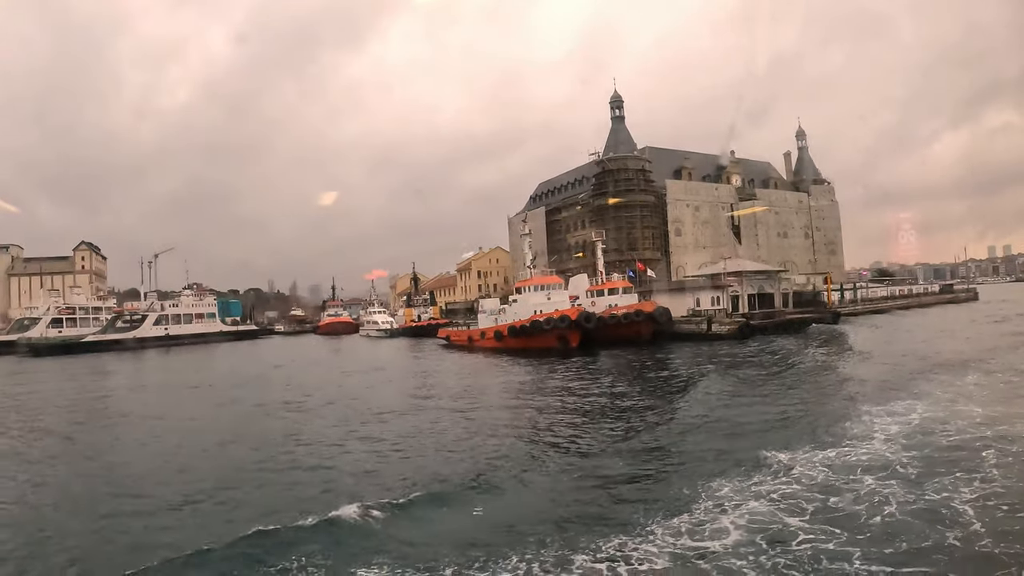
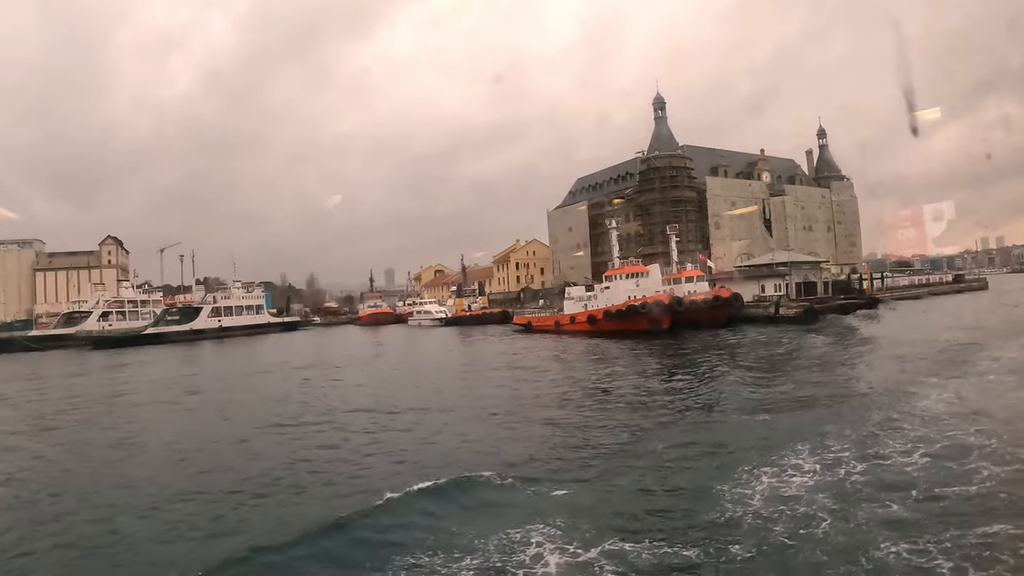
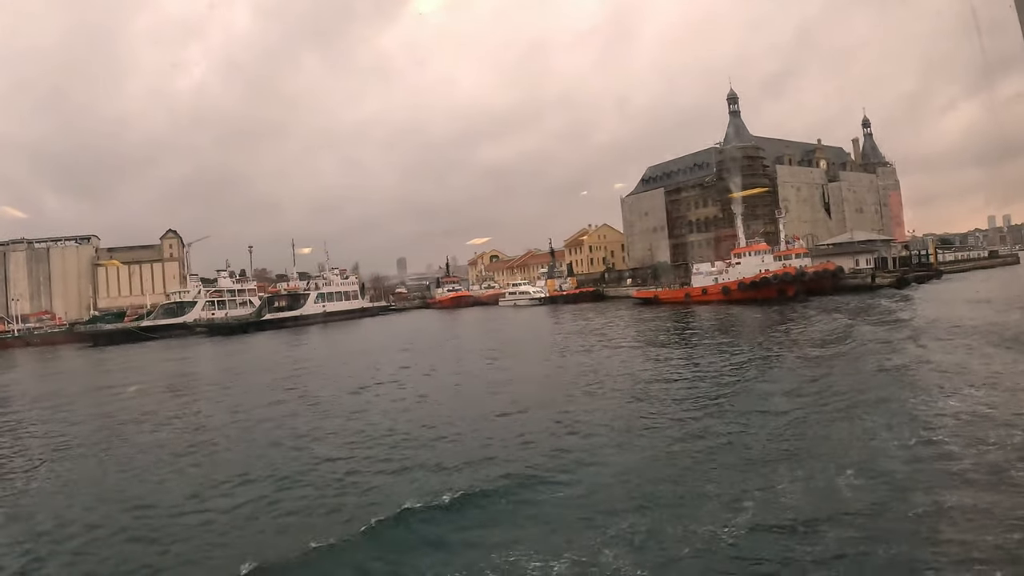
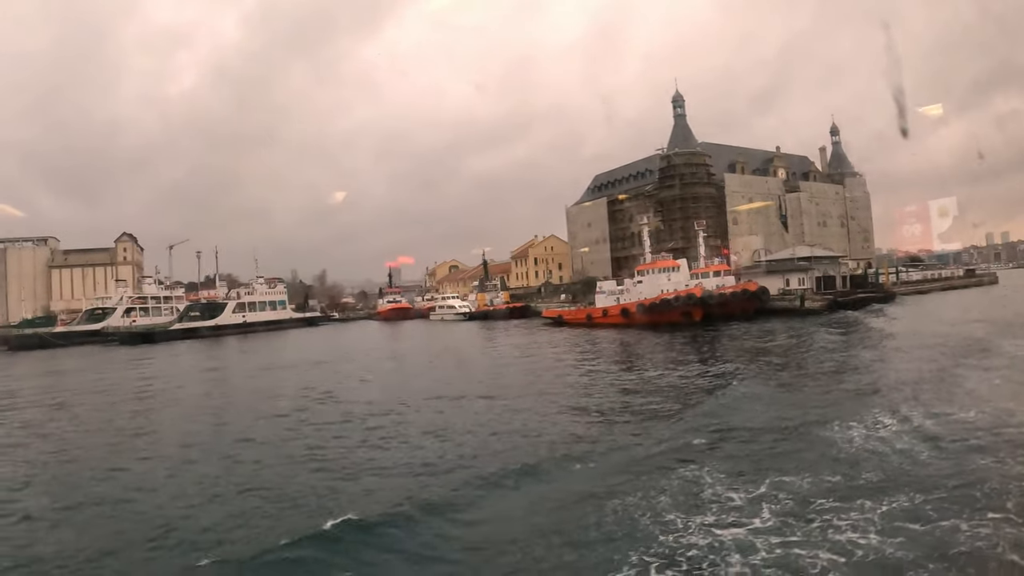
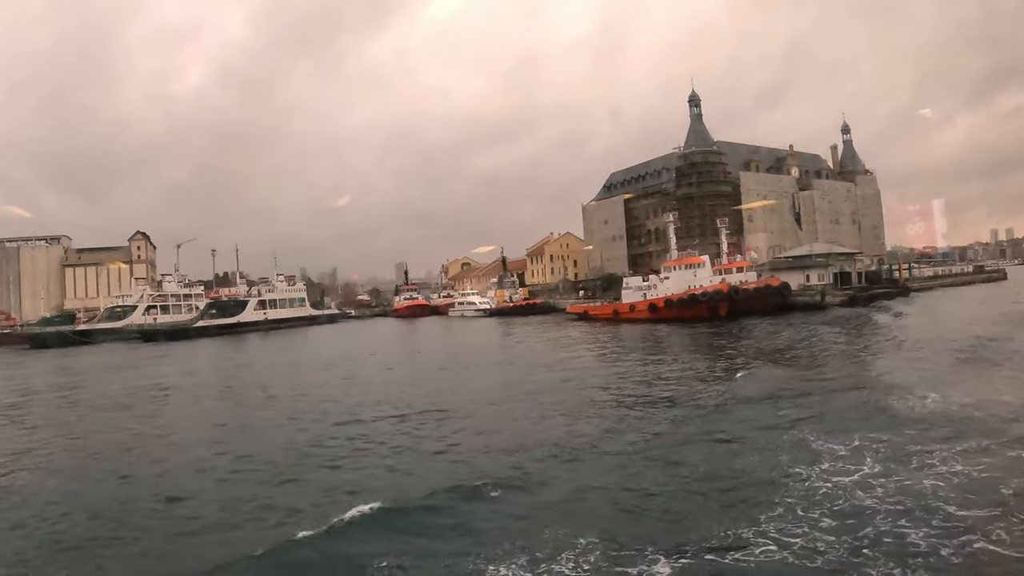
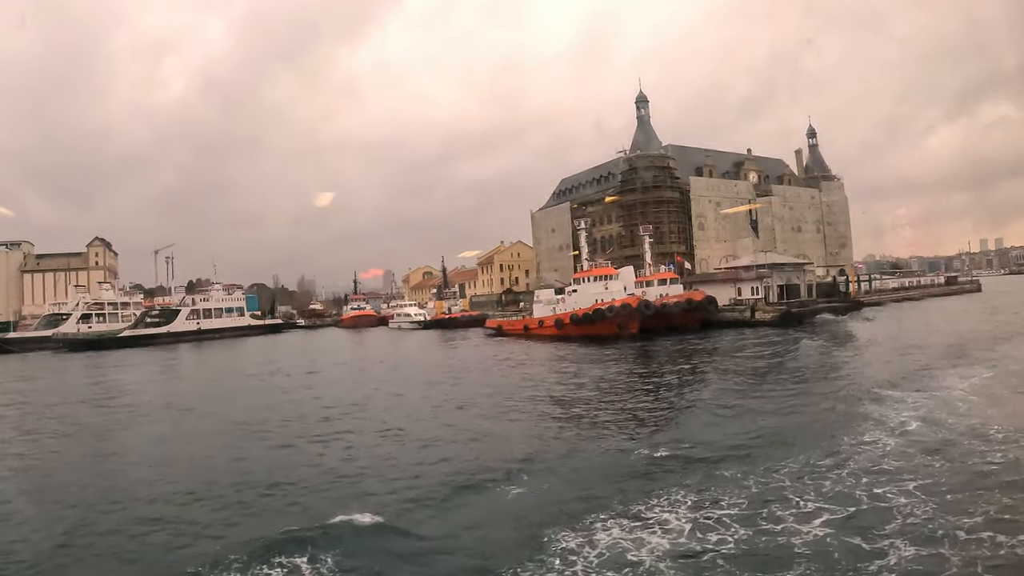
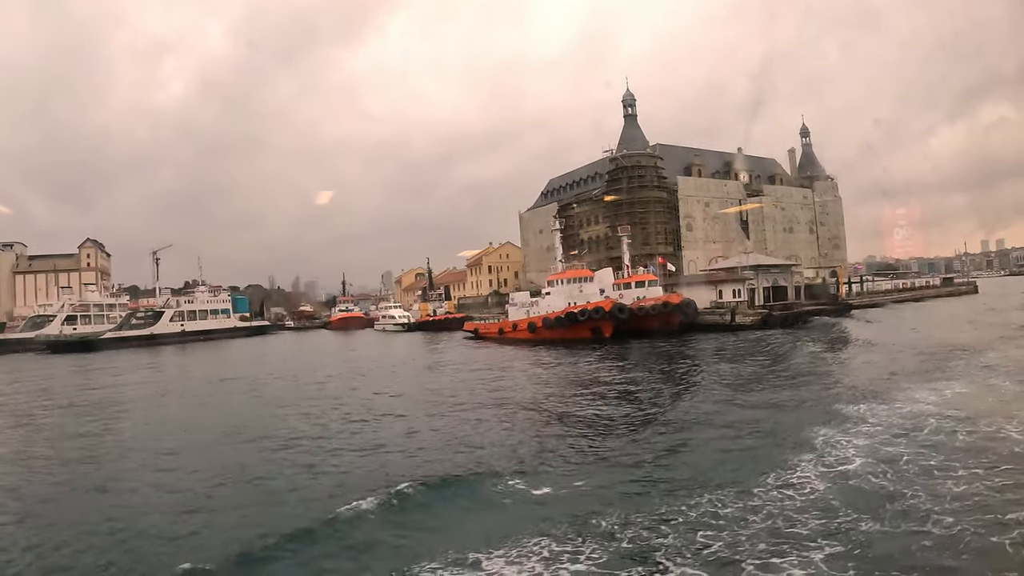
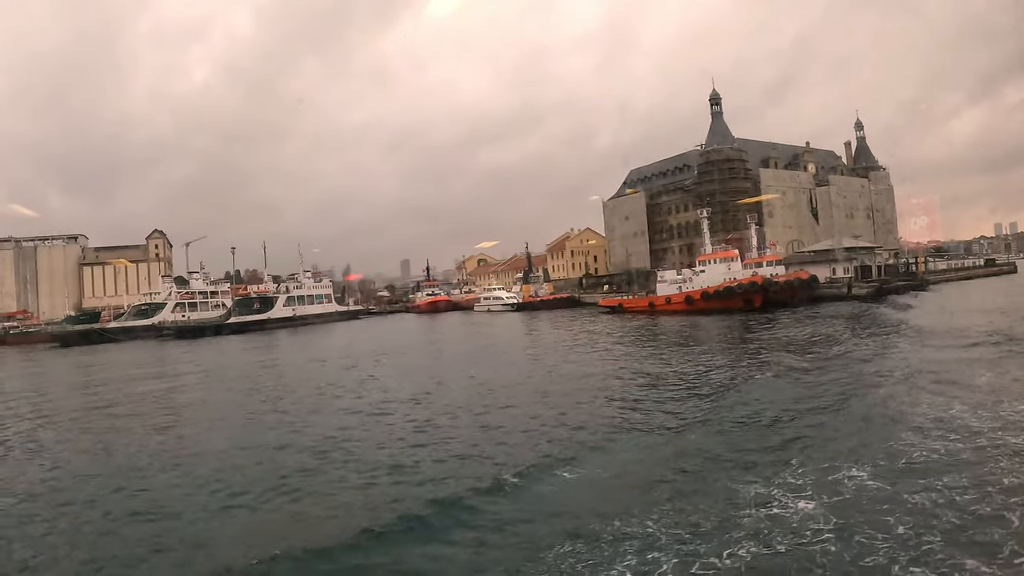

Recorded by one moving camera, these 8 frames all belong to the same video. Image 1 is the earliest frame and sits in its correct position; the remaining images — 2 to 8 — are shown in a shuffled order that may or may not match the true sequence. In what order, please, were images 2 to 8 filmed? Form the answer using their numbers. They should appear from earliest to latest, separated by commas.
7, 6, 2, 4, 5, 8, 3
